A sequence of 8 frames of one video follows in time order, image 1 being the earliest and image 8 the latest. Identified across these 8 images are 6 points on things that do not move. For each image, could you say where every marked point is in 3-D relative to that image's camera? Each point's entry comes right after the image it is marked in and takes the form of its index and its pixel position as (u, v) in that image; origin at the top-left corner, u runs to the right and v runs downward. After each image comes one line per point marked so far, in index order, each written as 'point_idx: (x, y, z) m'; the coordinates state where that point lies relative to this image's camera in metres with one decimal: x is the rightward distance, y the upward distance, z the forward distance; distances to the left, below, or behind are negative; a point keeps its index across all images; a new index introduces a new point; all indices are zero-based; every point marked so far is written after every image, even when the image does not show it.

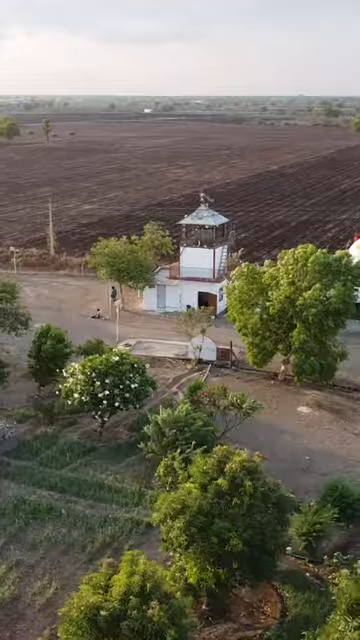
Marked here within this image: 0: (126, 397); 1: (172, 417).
0: (-1.2, -1.7, +19.5) m
1: (-0.1, -2.0, +17.6) m
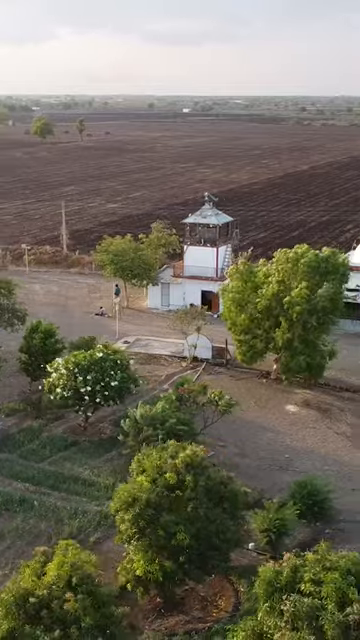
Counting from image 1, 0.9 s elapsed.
0: (-1.6, -1.6, +19.8) m
1: (-0.6, -1.9, +17.8) m
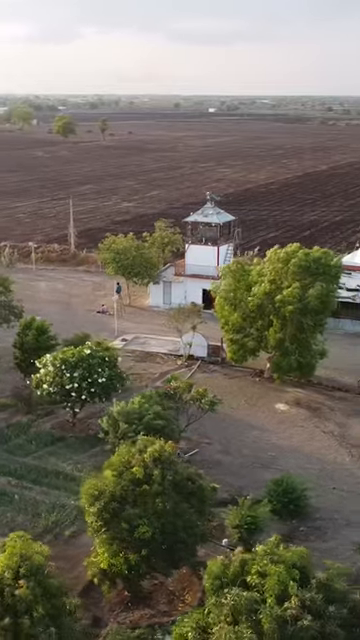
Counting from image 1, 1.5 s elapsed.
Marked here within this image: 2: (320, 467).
0: (-2.0, -1.6, +20.0) m
1: (-1.0, -1.8, +18.0) m
2: (+3.0, -3.2, +18.9) m
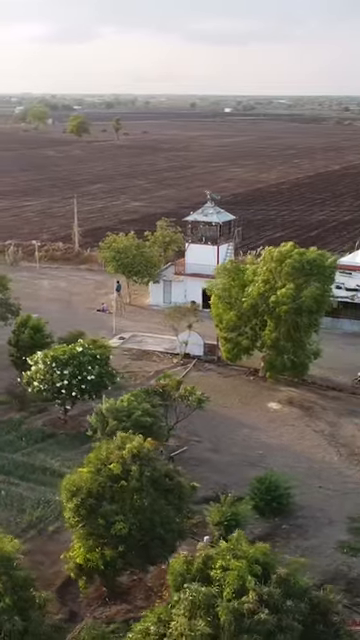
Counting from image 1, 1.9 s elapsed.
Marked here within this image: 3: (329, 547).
0: (-2.2, -1.5, +20.1) m
1: (-1.3, -1.8, +18.1) m
2: (+2.7, -3.1, +19.0) m
3: (+2.6, -4.0, +15.5) m
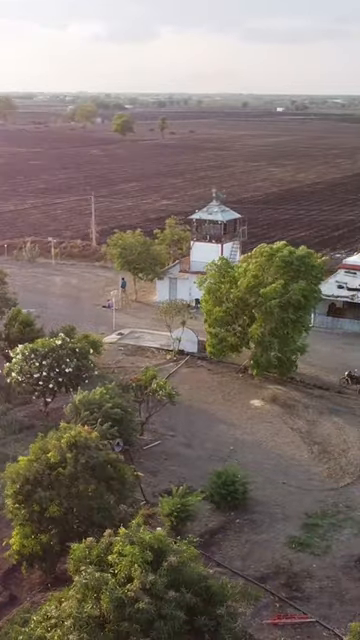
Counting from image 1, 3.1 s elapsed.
0: (-2.8, -1.4, +20.5) m
1: (-2.0, -1.7, +18.4) m
2: (+2.0, -3.1, +19.1) m
3: (+1.7, -3.9, +15.6) m
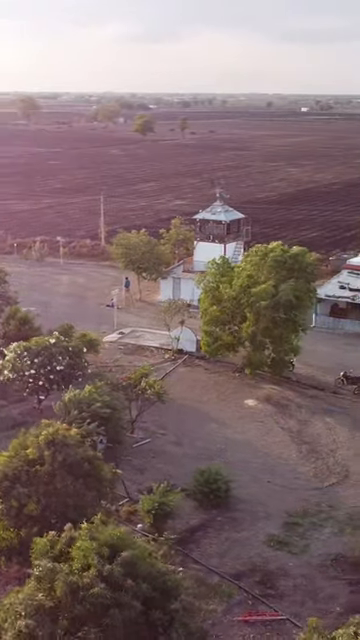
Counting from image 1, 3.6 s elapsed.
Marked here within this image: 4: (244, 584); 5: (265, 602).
0: (-3.0, -1.4, +20.7) m
1: (-2.2, -1.6, +18.6) m
2: (+1.8, -3.1, +19.2) m
3: (+1.4, -3.9, +15.7) m
4: (+1.0, -4.3, +14.3) m
5: (+1.3, -4.4, +13.8) m
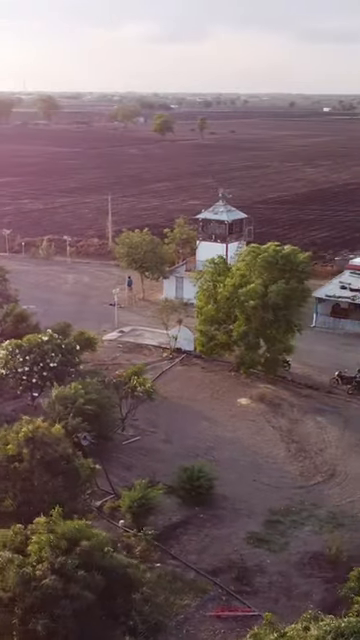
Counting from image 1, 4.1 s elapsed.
0: (-3.2, -1.3, +20.9) m
1: (-2.5, -1.6, +18.8) m
2: (+1.5, -3.1, +19.3) m
3: (+1.0, -3.9, +15.8) m
4: (+0.7, -4.3, +14.4) m
5: (+0.9, -4.4, +13.9) m
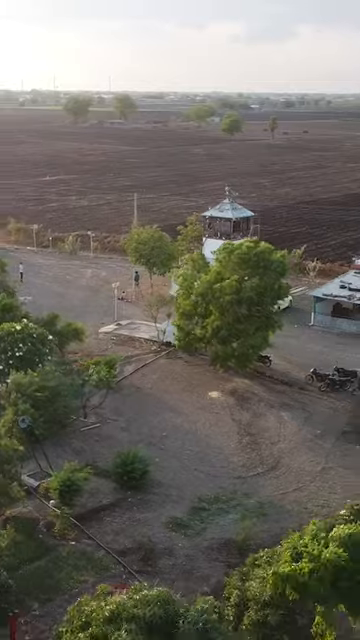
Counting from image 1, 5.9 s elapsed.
0: (-4.1, -1.0, +21.8) m
1: (-3.6, -1.3, +19.6) m
2: (+0.4, -2.9, +19.8) m
3: (-0.4, -3.7, +16.4) m
4: (-0.9, -4.1, +15.0) m
5: (-0.7, -4.2, +14.4) m
